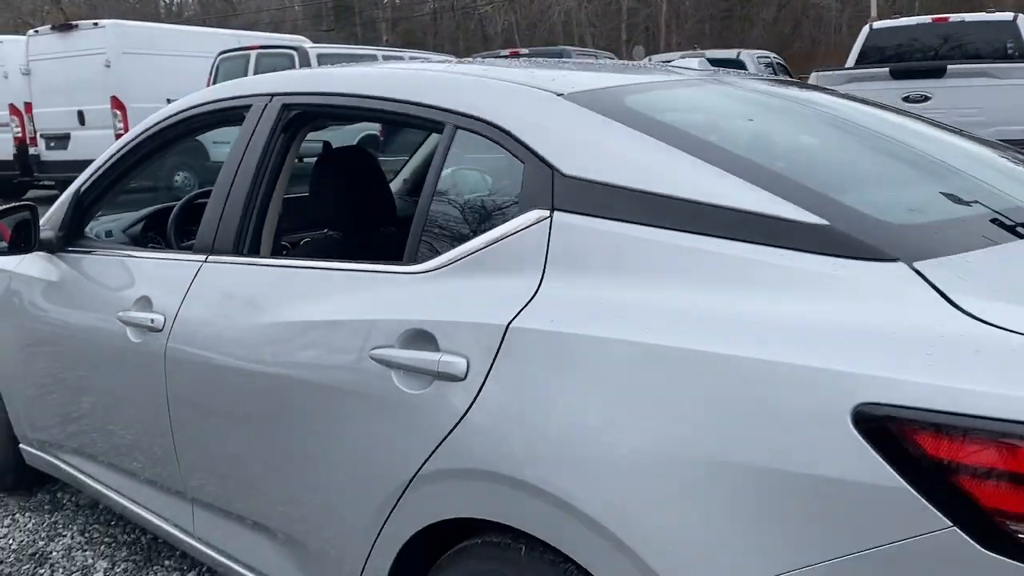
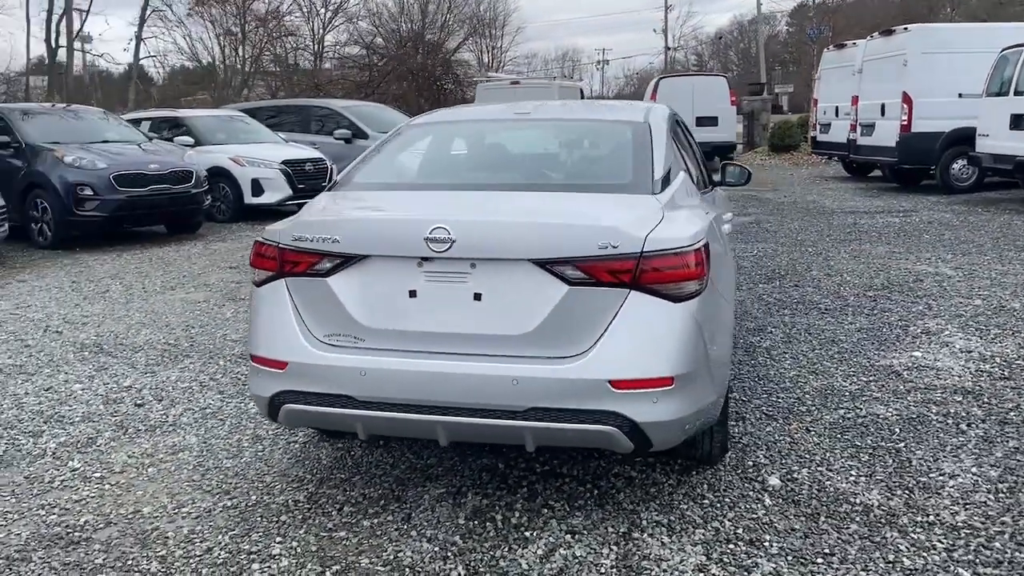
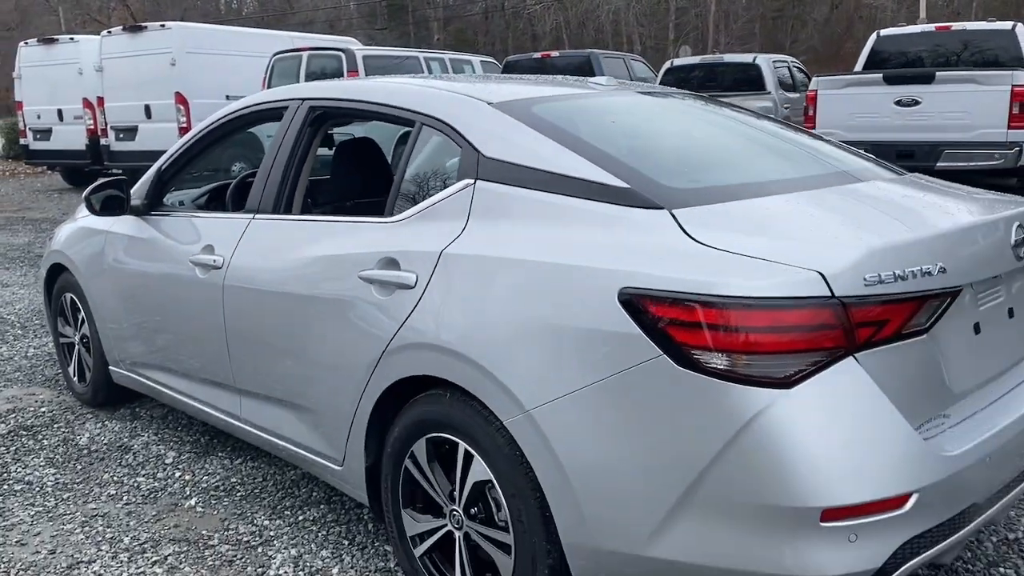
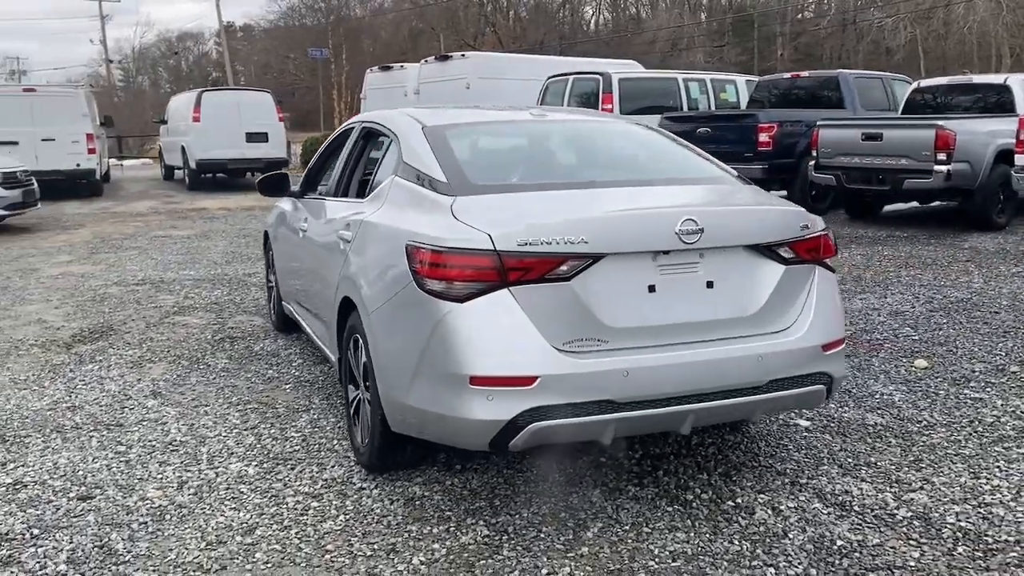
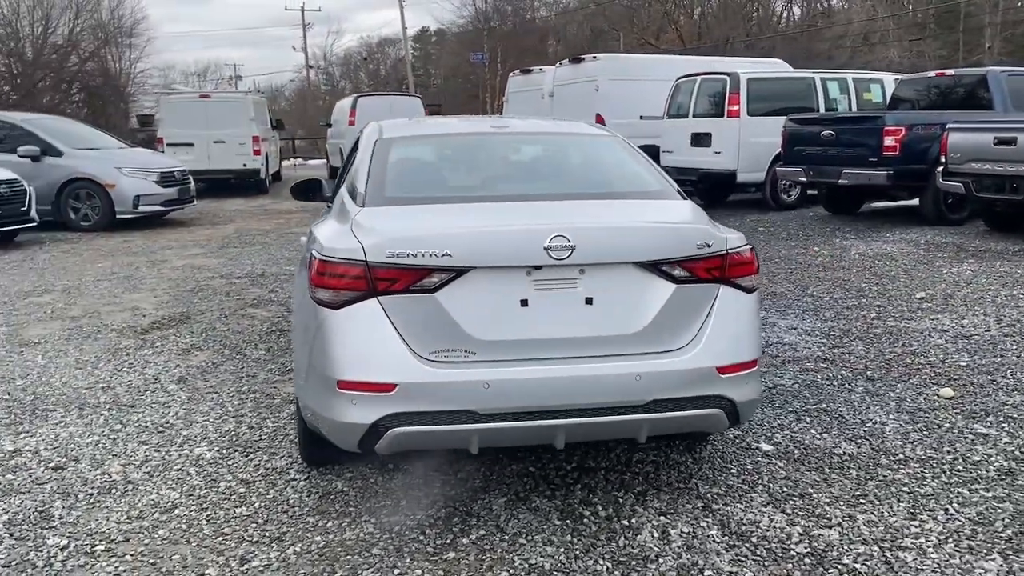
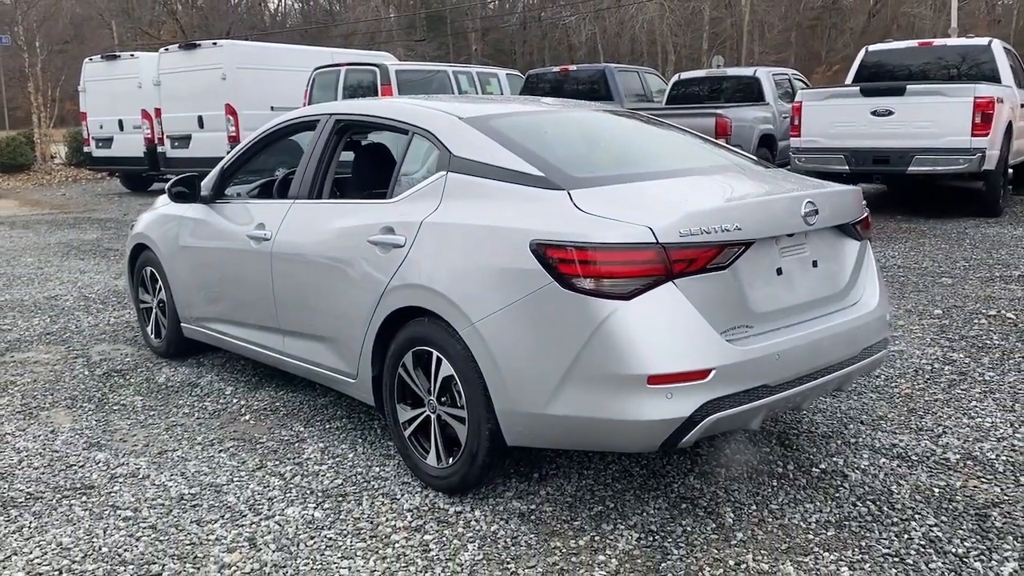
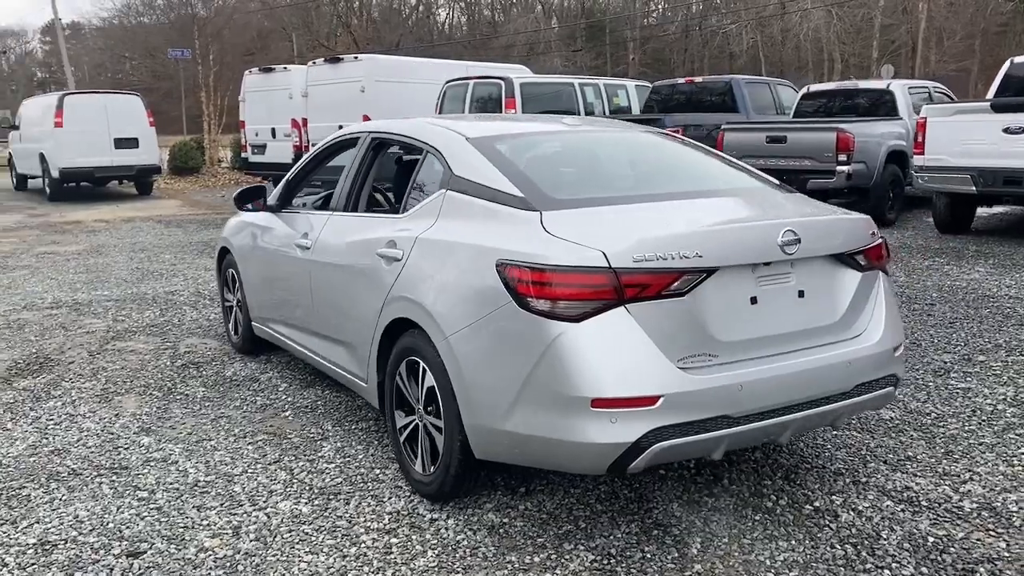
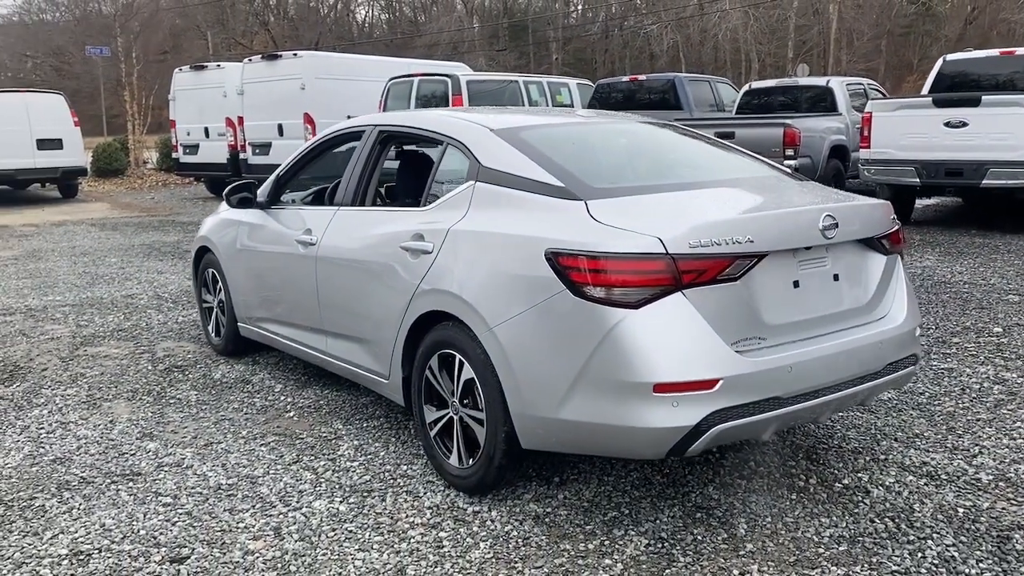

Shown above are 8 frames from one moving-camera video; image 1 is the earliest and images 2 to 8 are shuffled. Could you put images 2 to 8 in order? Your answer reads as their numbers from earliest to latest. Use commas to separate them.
3, 6, 8, 7, 4, 5, 2
